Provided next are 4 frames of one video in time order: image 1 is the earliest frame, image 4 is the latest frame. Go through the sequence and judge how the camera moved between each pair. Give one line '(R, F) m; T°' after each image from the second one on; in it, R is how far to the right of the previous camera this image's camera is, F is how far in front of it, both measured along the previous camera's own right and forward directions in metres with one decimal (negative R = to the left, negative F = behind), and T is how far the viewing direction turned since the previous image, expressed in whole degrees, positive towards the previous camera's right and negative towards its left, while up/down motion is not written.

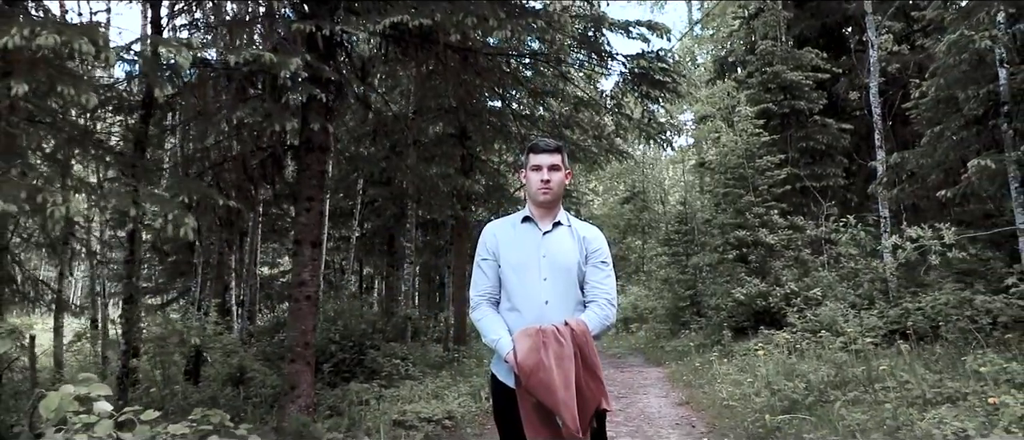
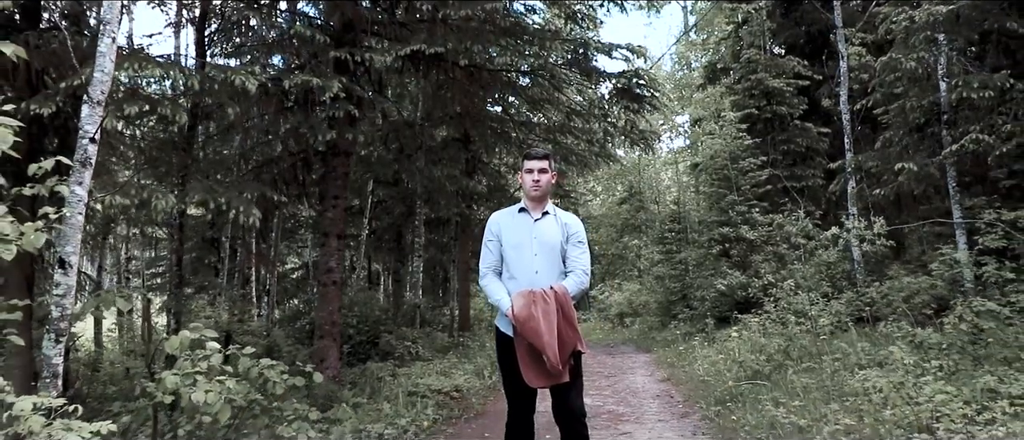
(0.0, -1.1) m; 0°
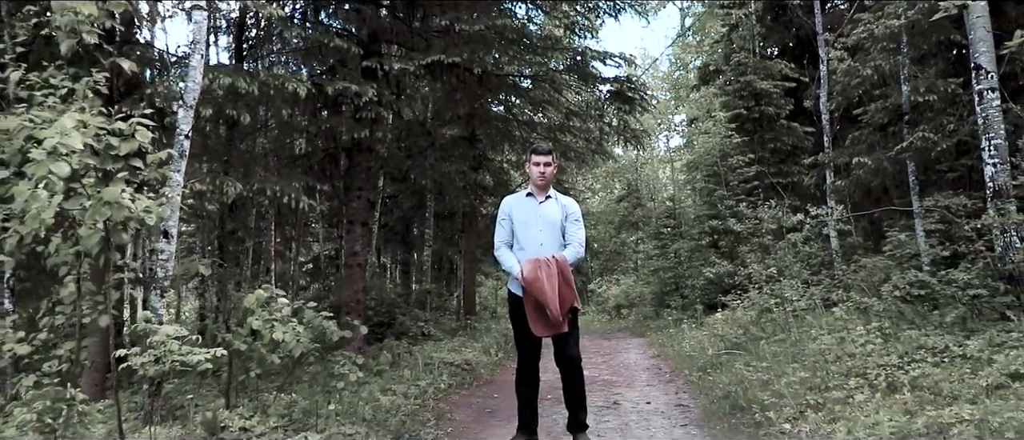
(-0.1, -1.0) m; 0°
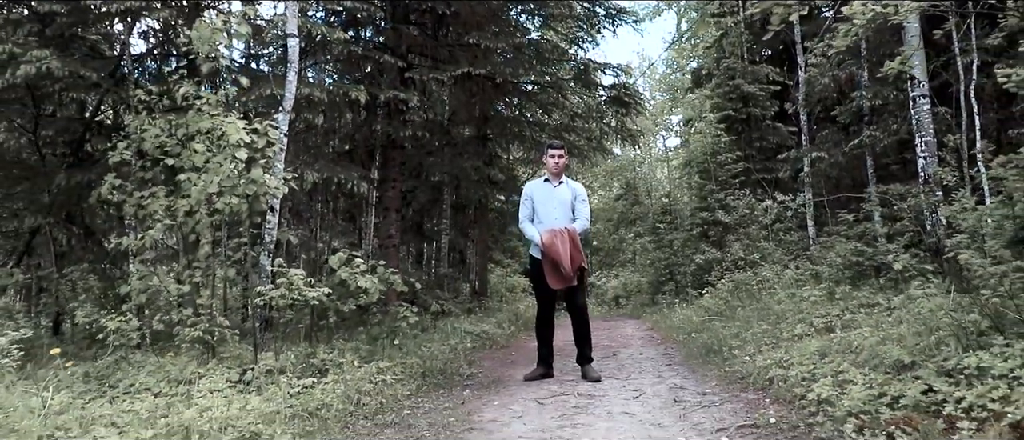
(-0.2, -1.5) m; 0°
